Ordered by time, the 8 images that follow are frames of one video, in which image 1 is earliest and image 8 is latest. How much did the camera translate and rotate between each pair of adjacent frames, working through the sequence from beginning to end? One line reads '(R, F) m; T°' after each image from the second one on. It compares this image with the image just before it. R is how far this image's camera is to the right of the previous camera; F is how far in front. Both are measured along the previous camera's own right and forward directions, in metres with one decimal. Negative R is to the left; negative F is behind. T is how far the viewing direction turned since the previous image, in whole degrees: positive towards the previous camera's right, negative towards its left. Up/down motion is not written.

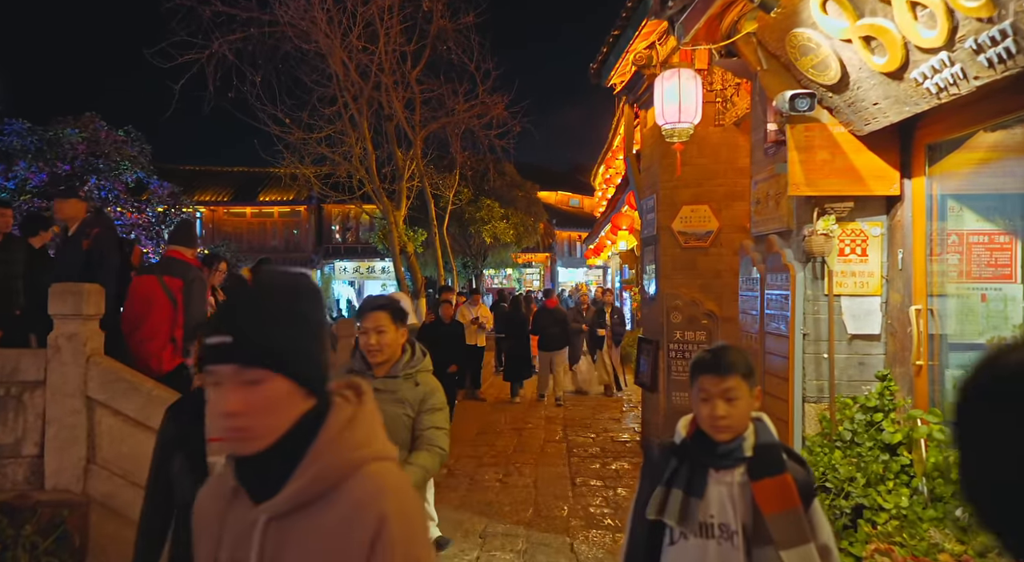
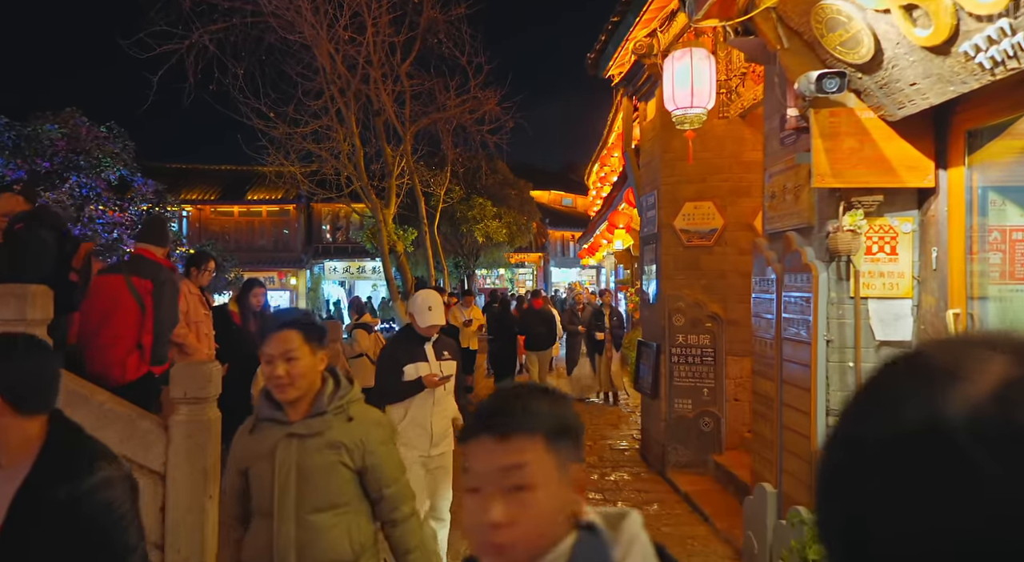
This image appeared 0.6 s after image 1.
(0.0, +0.4) m; +1°
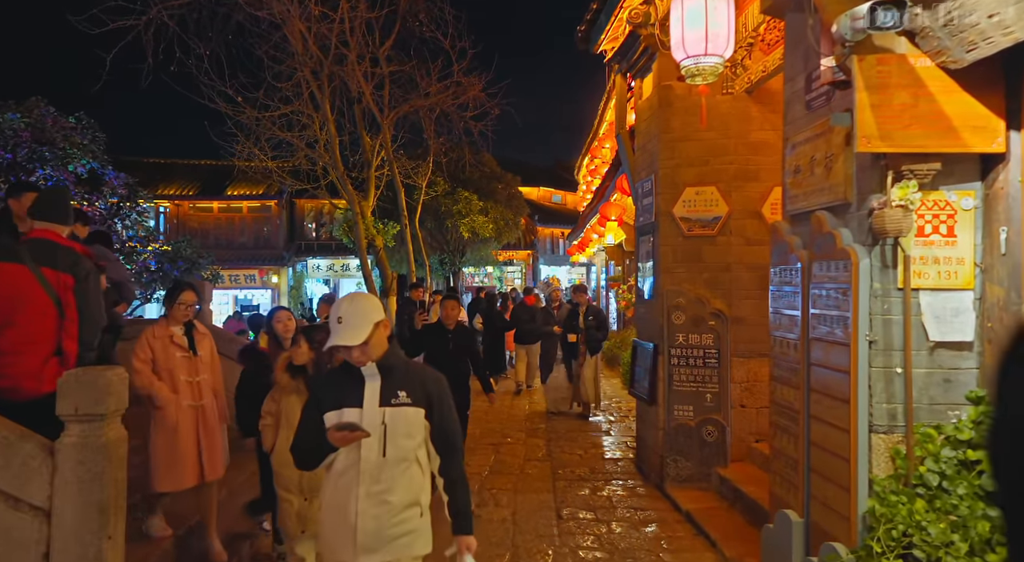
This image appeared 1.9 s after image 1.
(+0.1, +0.7) m; +1°
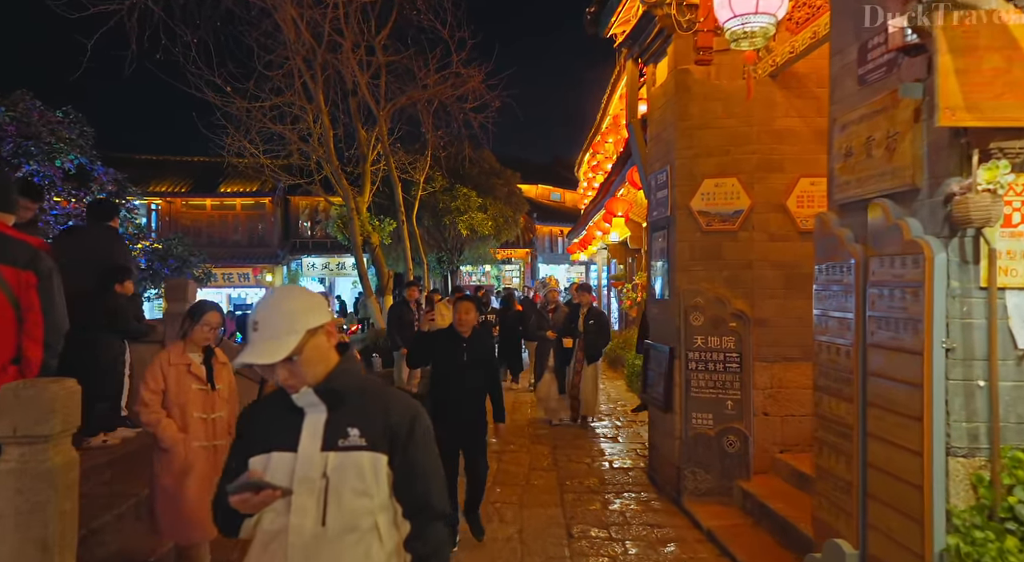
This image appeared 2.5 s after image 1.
(-0.1, +0.5) m; 0°
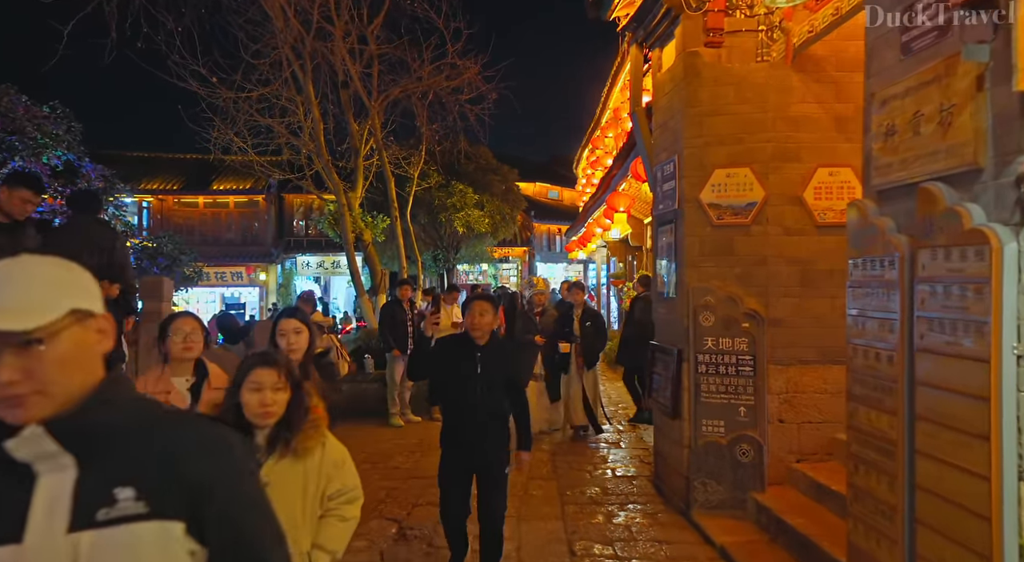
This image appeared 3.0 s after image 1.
(0.0, +0.4) m; 0°
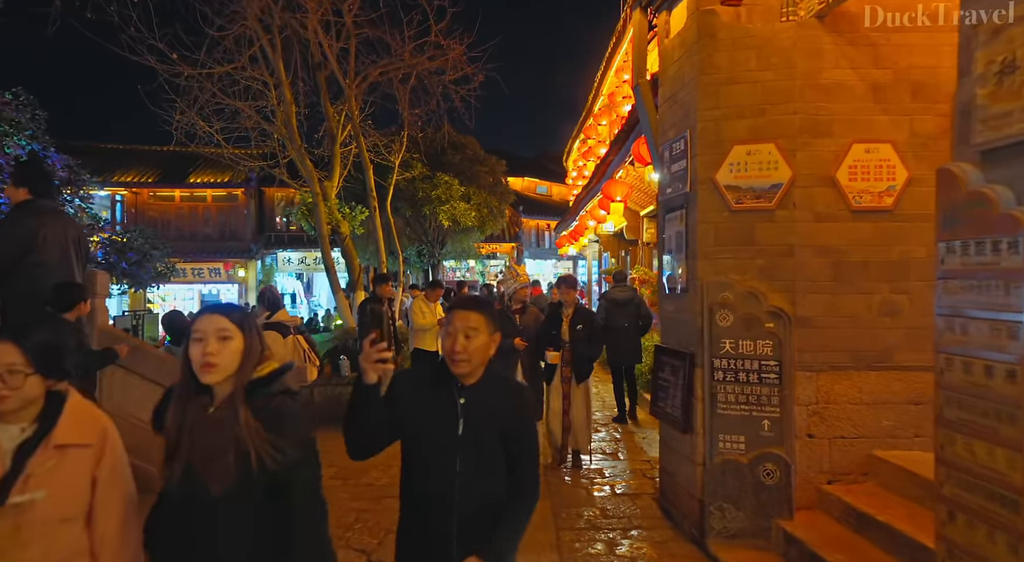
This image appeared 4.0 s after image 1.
(0.0, +0.8) m; +1°
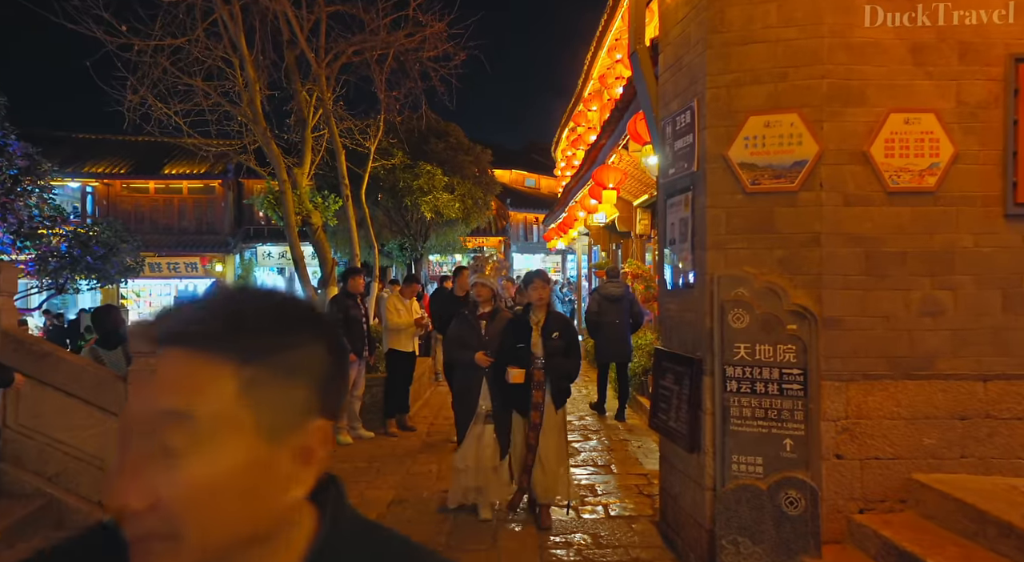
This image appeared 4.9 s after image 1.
(+0.1, +0.7) m; +1°
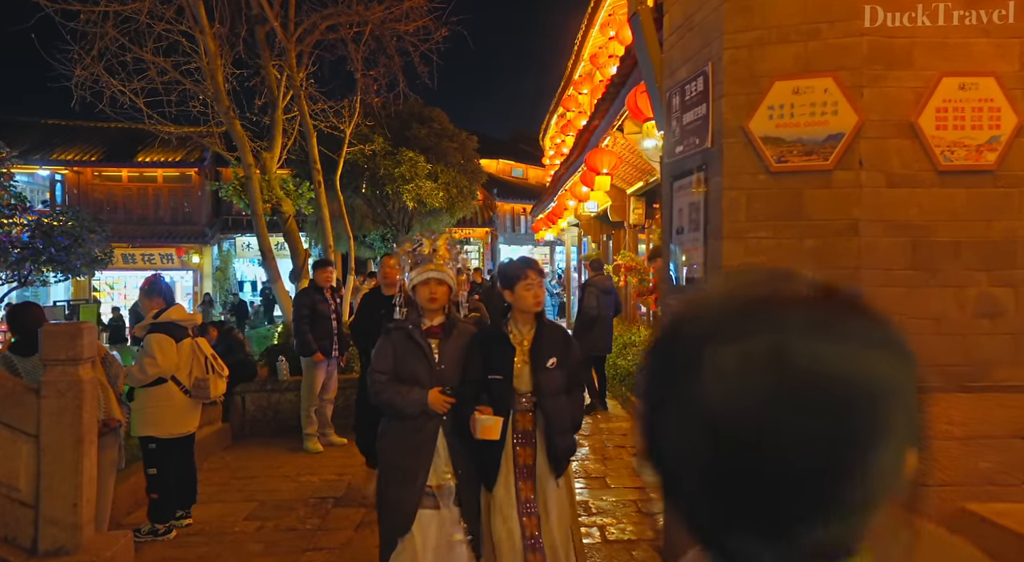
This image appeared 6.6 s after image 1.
(0.0, +0.7) m; +1°
